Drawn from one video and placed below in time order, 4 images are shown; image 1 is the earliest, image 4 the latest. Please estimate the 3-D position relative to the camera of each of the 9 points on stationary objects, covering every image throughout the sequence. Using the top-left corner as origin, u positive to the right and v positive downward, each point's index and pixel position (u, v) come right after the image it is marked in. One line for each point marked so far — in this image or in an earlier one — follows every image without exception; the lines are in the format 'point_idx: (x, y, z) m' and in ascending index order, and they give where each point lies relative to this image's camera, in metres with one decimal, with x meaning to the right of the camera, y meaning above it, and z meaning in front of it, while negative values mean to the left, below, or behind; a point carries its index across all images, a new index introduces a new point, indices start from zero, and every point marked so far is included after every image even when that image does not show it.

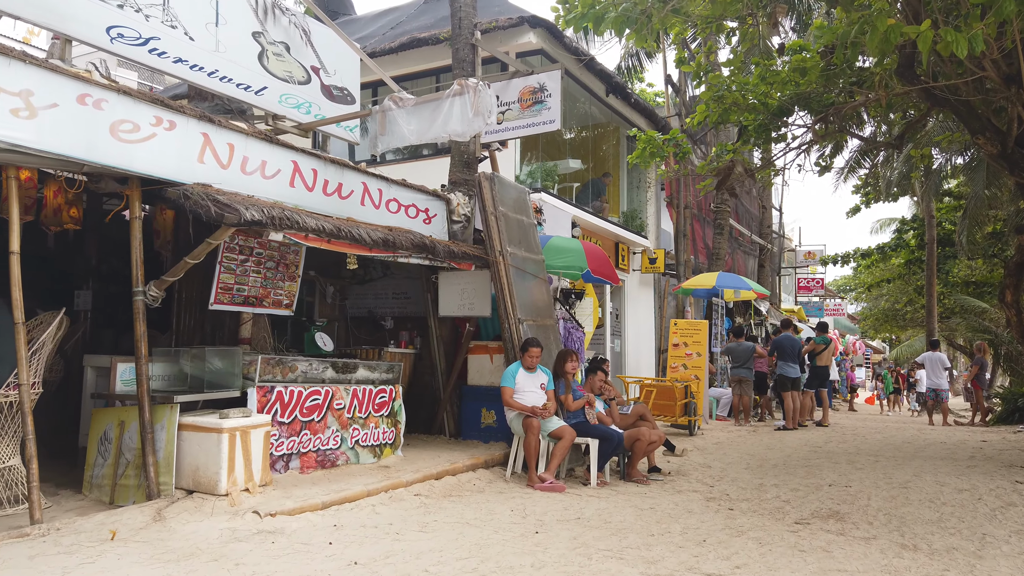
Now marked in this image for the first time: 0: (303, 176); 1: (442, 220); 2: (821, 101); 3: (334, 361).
0: (-1.7, +0.9, +6.3) m
1: (-0.7, +0.7, +8.2) m
2: (+4.0, +2.4, +9.7) m
3: (-1.4, -0.6, +6.2) m
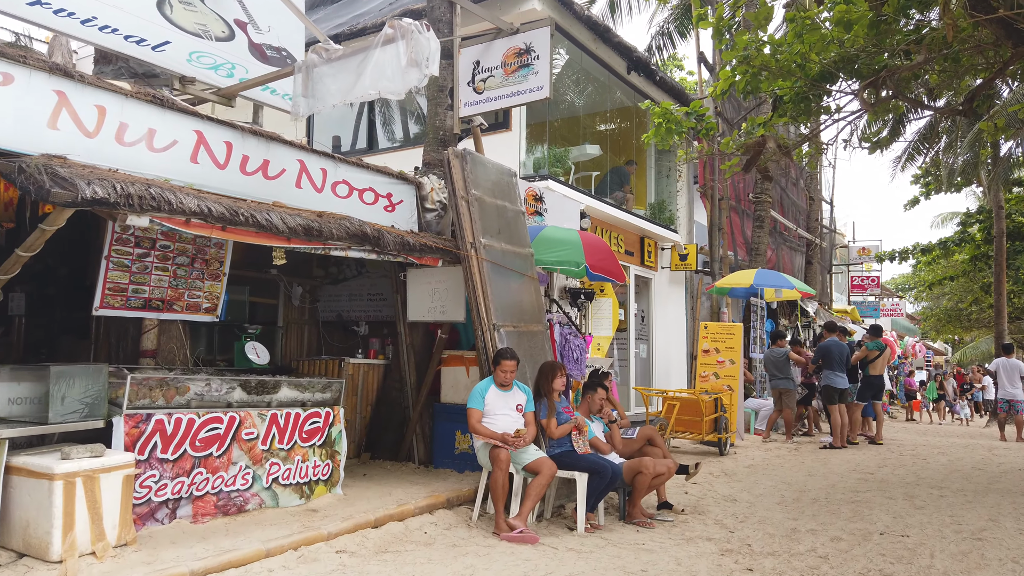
0: (-2.0, +0.9, +5.1) m
1: (-0.9, +0.7, +6.9) m
2: (+3.9, +2.4, +8.2) m
3: (-1.7, -0.6, +5.0) m
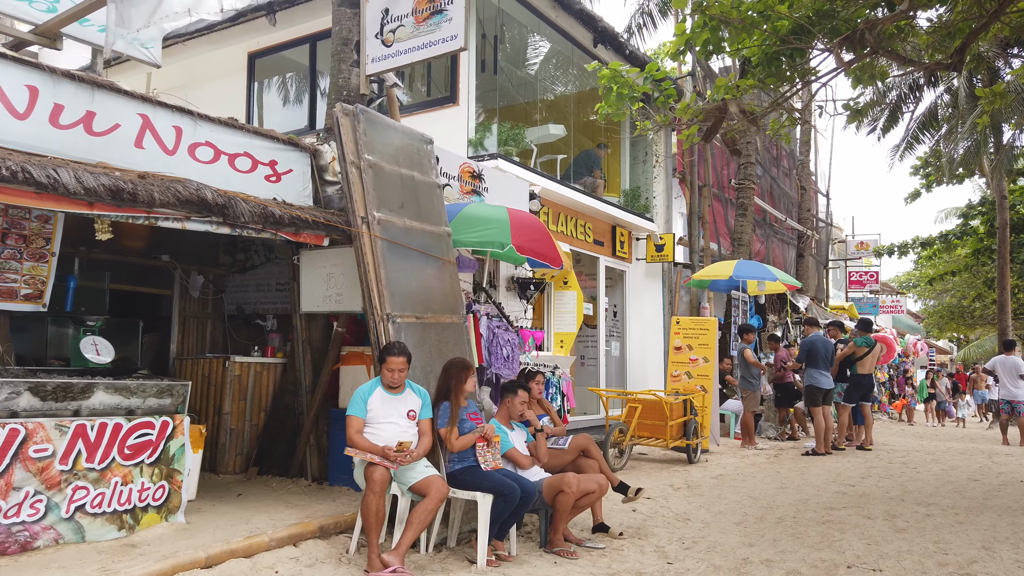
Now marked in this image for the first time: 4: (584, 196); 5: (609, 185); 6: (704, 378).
0: (-2.7, +1.0, +4.1) m
1: (-1.6, +0.9, +5.9) m
2: (+3.2, +2.5, +7.2) m
3: (-2.4, -0.5, +4.0) m
4: (+1.1, +1.5, +12.0) m
5: (+1.7, +1.8, +13.6) m
6: (+2.7, -1.3, +10.8) m
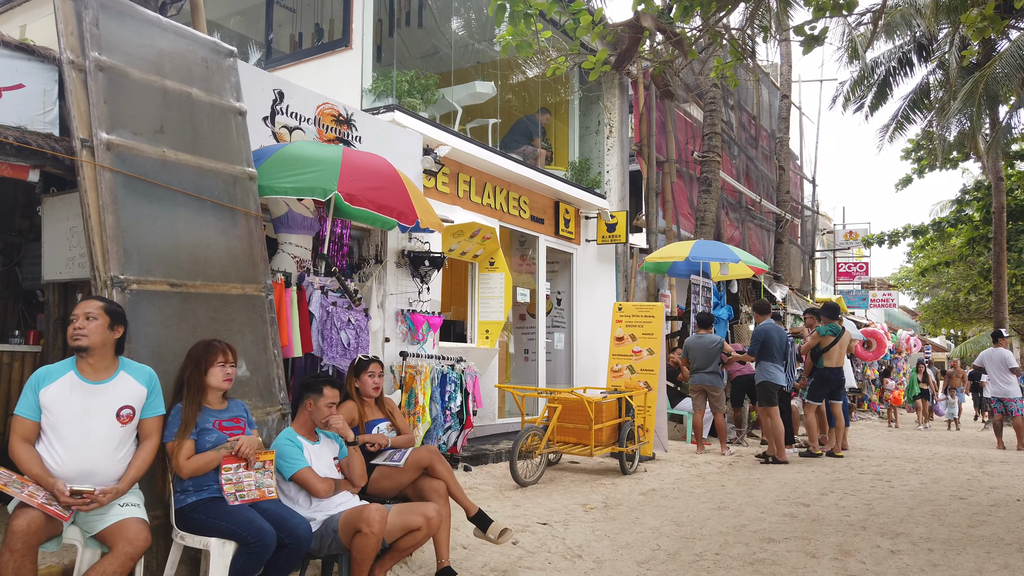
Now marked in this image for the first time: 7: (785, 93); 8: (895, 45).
0: (-3.8, +1.3, +2.6) m
1: (-2.7, +1.1, +4.4) m
2: (+2.1, +2.8, +5.6) m
3: (-3.5, -0.3, +2.4) m
4: (+0.1, +1.7, +10.5) m
5: (+0.7, +2.1, +12.1) m
6: (+1.7, -1.0, +9.2) m
7: (+6.6, +4.7, +18.3) m
8: (+9.8, +6.2, +19.4) m
